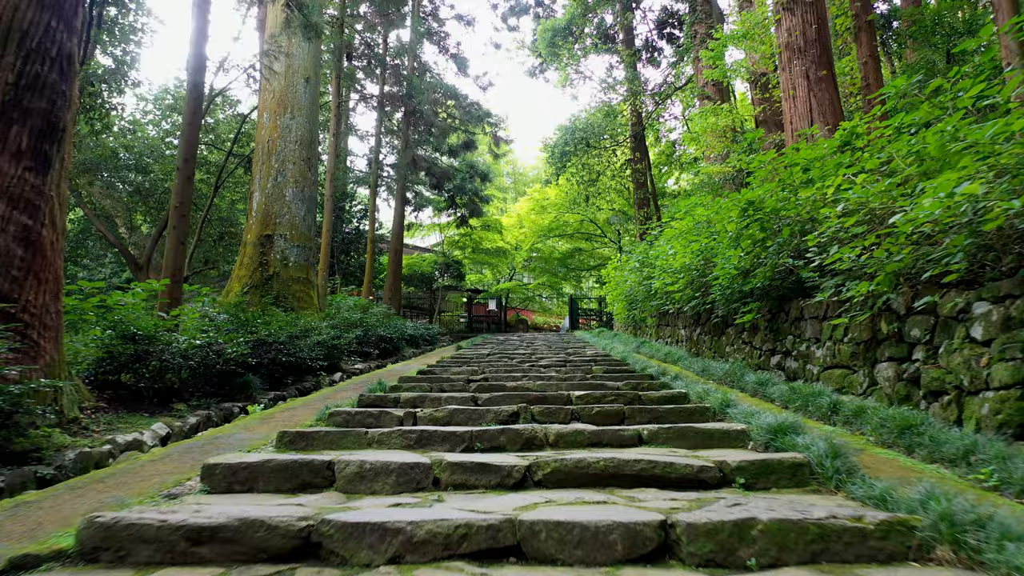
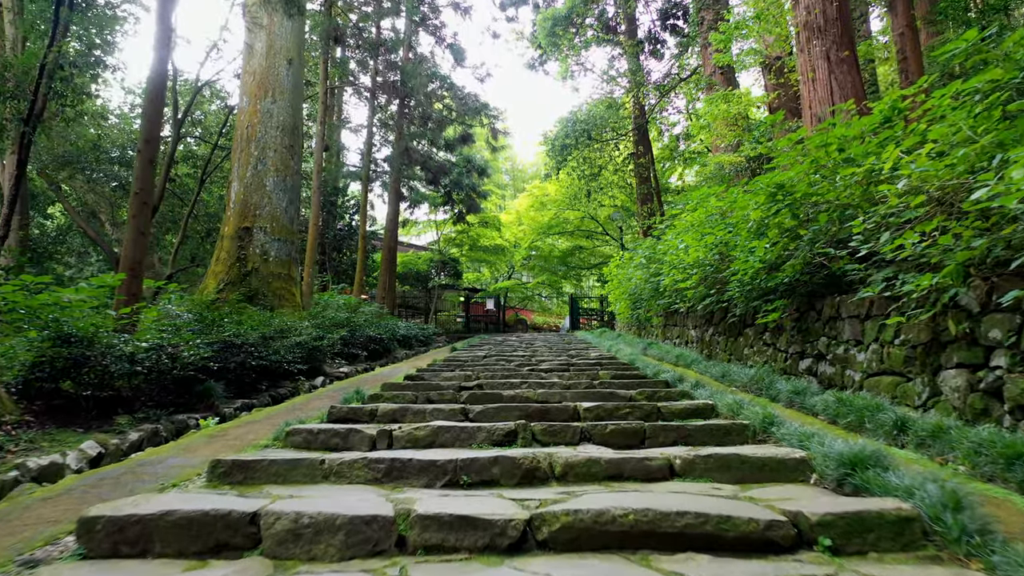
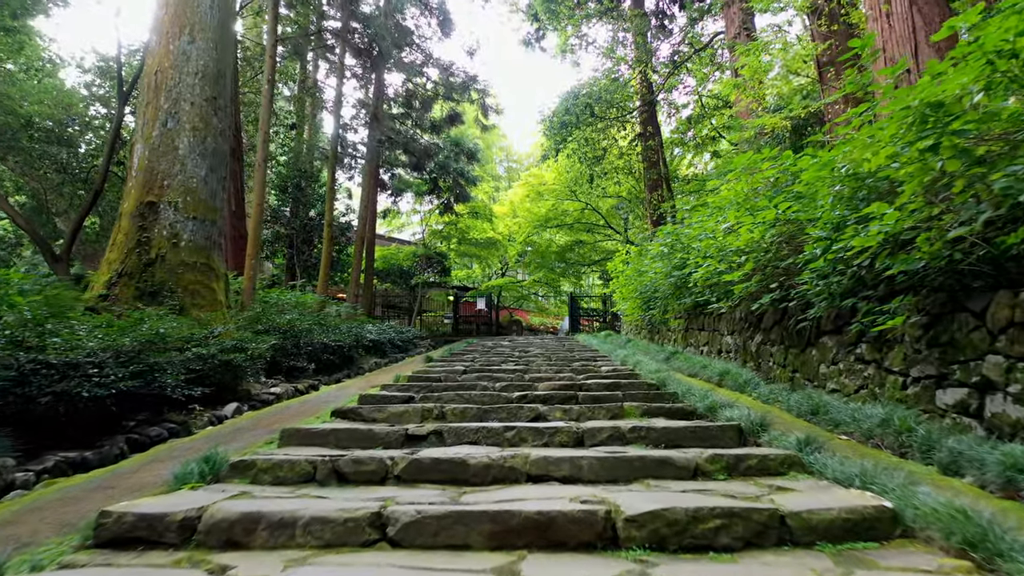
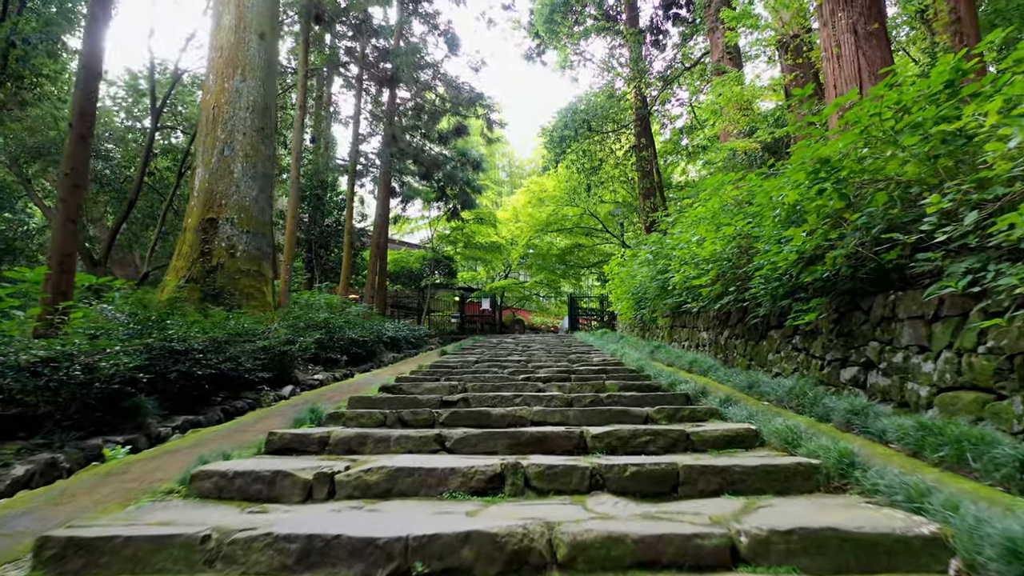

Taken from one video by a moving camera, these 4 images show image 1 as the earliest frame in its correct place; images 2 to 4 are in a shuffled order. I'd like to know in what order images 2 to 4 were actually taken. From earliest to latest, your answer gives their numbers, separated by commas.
2, 4, 3
